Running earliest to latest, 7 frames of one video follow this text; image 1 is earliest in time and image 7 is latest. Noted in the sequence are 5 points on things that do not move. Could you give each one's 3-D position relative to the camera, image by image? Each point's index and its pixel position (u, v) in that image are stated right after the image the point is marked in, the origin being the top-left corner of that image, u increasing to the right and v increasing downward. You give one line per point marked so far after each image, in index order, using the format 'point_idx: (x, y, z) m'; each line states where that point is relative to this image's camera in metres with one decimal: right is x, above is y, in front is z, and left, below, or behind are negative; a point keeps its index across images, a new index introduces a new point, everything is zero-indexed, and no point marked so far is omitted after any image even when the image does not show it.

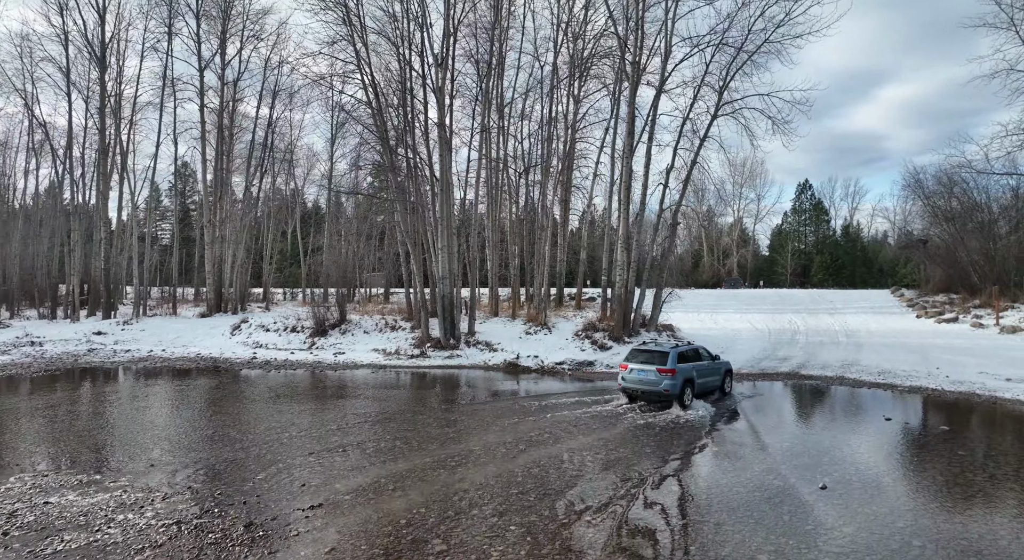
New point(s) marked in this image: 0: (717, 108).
0: (+6.6, +5.6, +19.4) m
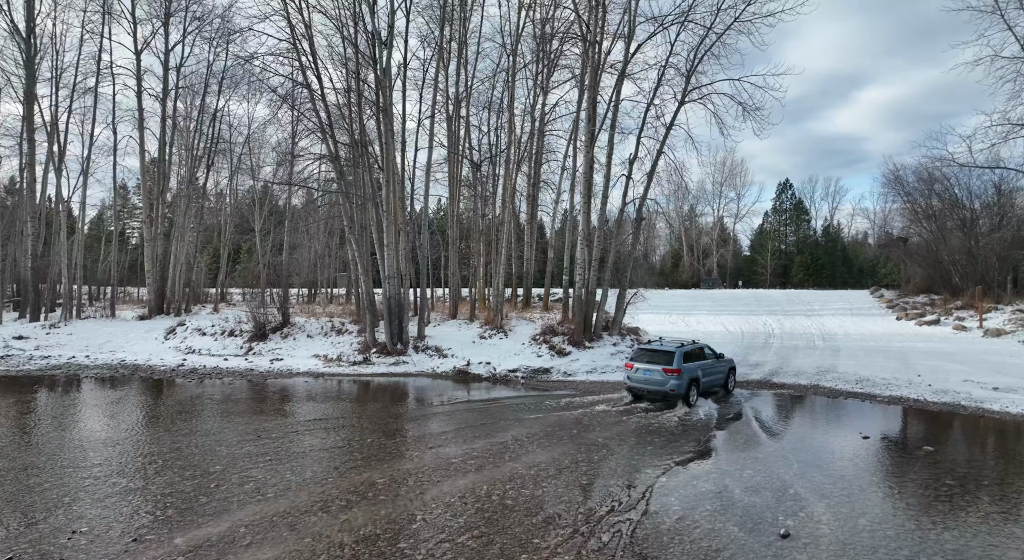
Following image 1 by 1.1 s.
0: (+5.2, +5.6, +18.0) m
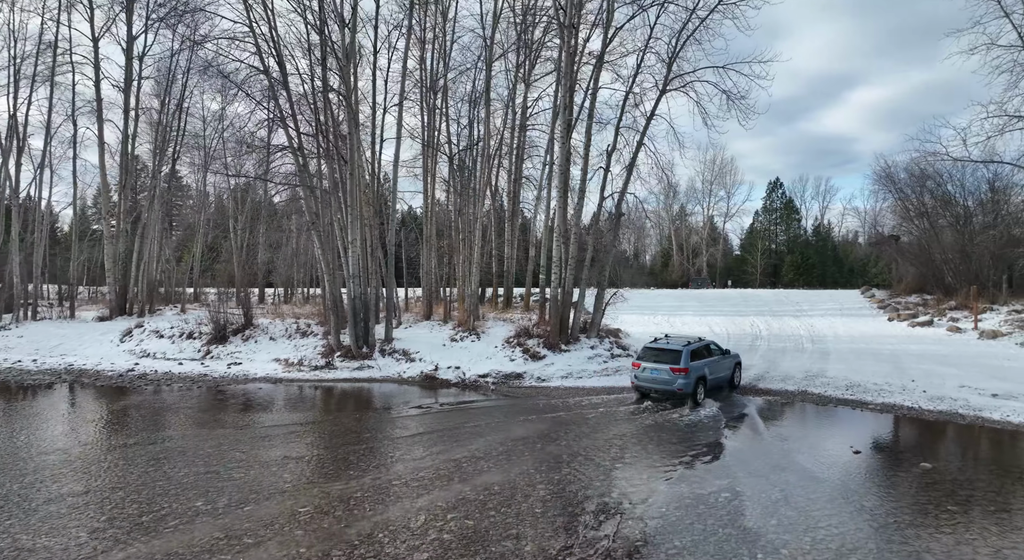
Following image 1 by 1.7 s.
0: (+4.4, +5.7, +17.0) m
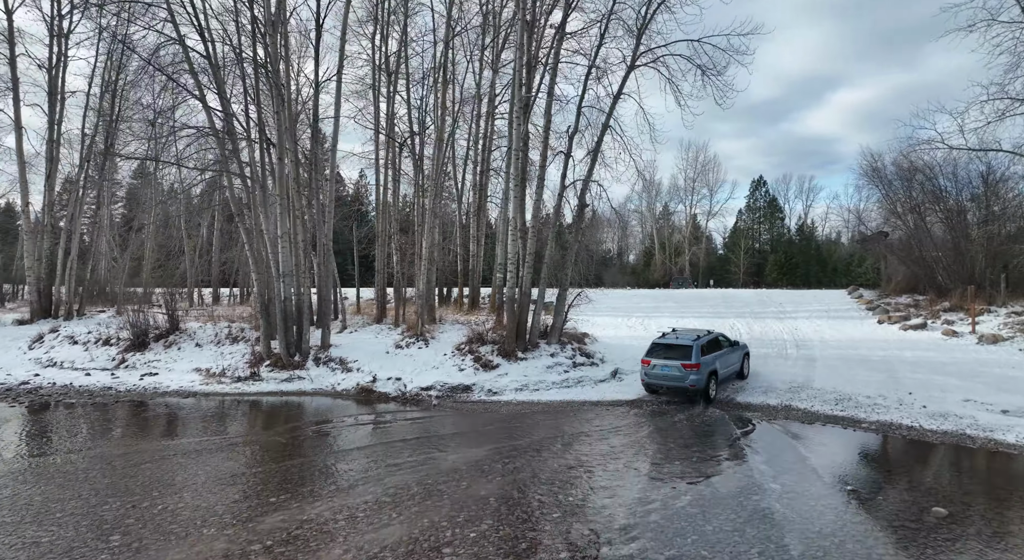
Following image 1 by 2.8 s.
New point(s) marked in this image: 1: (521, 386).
0: (+3.1, +5.7, +15.1) m
1: (+0.2, -2.6, +14.4) m
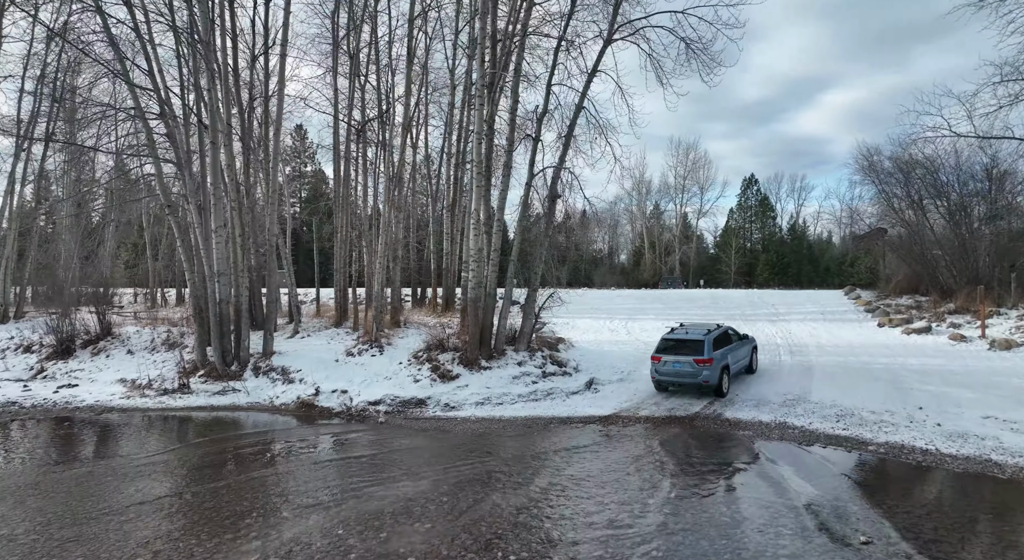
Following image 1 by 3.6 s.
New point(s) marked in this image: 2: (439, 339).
0: (+2.2, +5.7, +13.5) m
1: (-0.6, -2.5, +12.8) m
2: (-1.7, -1.4, +14.6) m
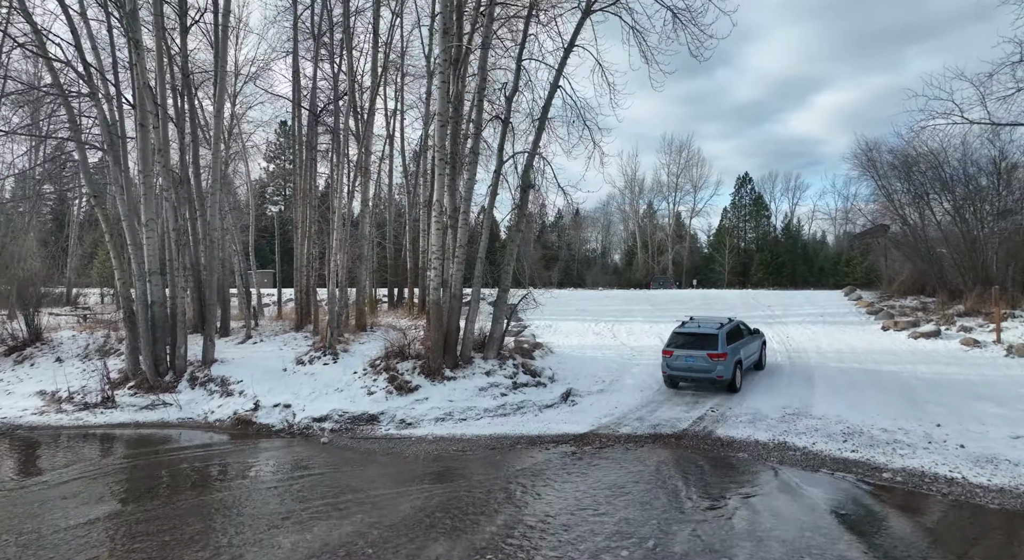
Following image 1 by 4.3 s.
0: (+1.6, +5.7, +12.0) m
1: (-1.3, -2.5, +11.3) m
2: (-2.4, -1.4, +13.1) m
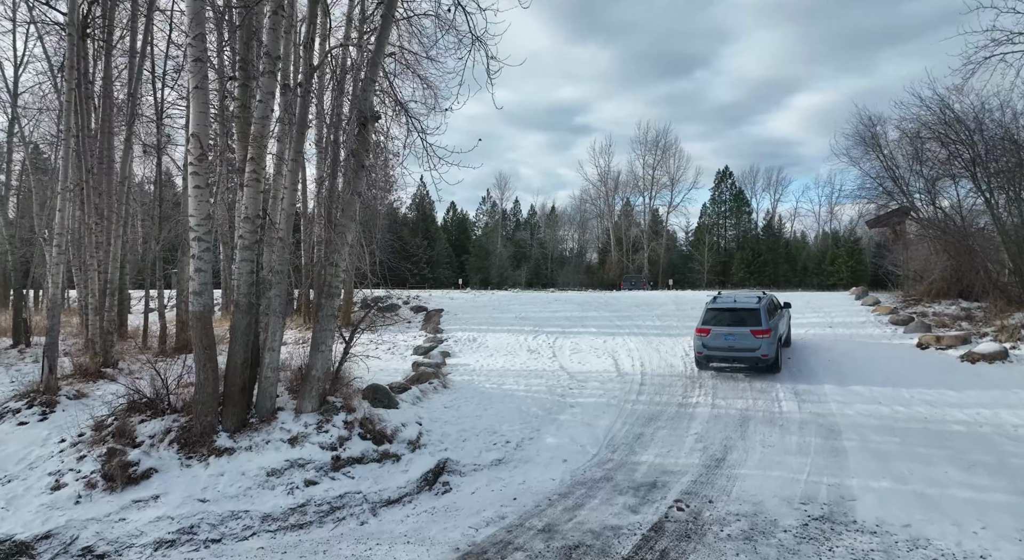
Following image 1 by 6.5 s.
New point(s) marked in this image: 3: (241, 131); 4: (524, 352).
0: (-0.5, +5.7, +6.8) m
1: (-3.4, -2.5, +6.0) m
2: (-4.5, -1.4, +7.8) m
3: (-3.4, +1.8, +7.8) m
4: (+0.3, -1.6, +14.8) m
